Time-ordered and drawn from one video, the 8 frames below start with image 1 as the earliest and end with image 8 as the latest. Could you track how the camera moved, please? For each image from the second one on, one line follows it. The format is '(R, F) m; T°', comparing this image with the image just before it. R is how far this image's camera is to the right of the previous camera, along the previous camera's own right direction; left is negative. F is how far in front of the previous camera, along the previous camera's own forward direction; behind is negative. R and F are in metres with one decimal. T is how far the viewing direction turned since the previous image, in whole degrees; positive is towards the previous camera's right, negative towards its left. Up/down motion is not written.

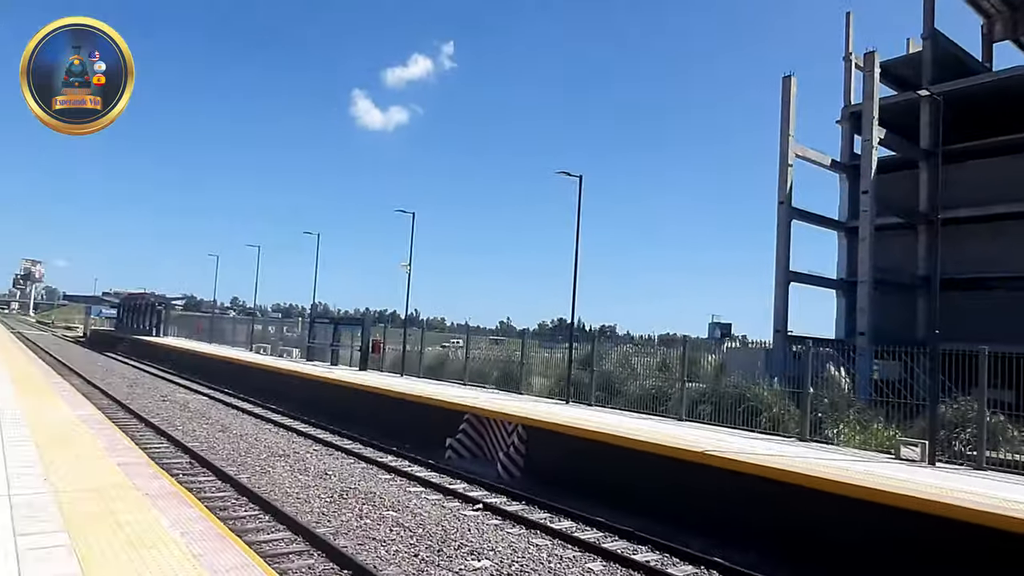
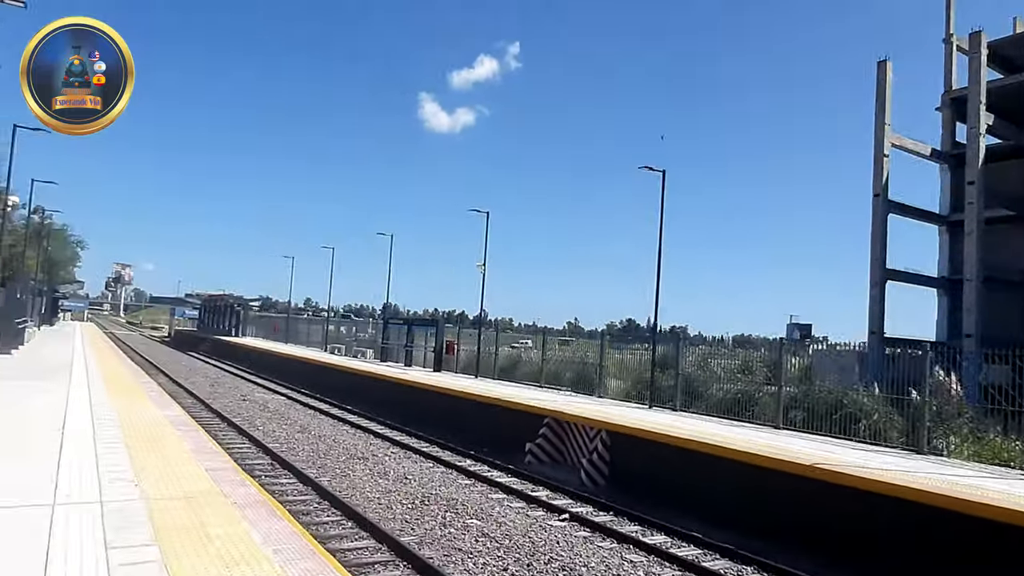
(-0.2, +0.2) m; -4°
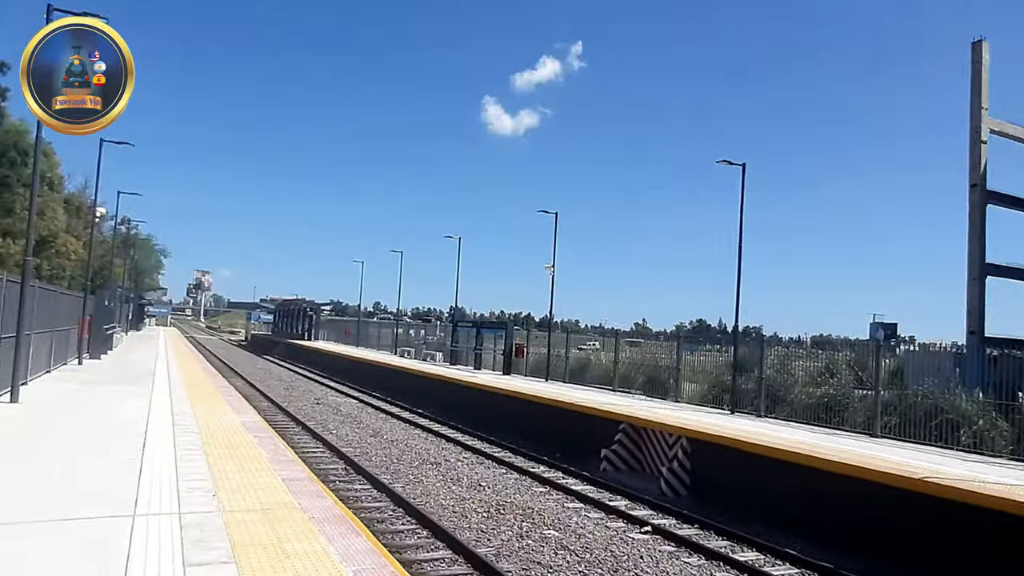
(-0.1, +0.2) m; -4°
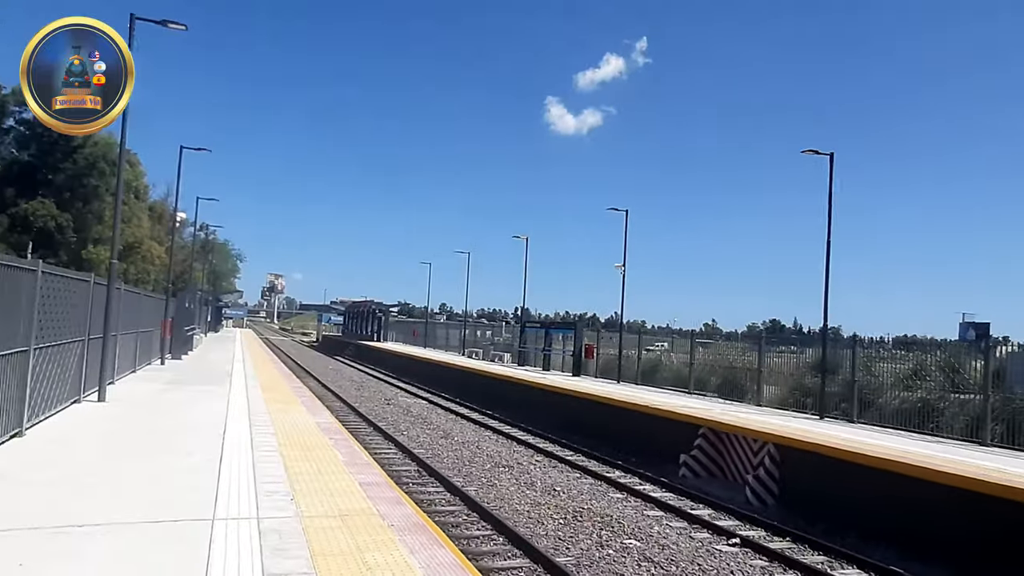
(-0.1, +0.2) m; -4°
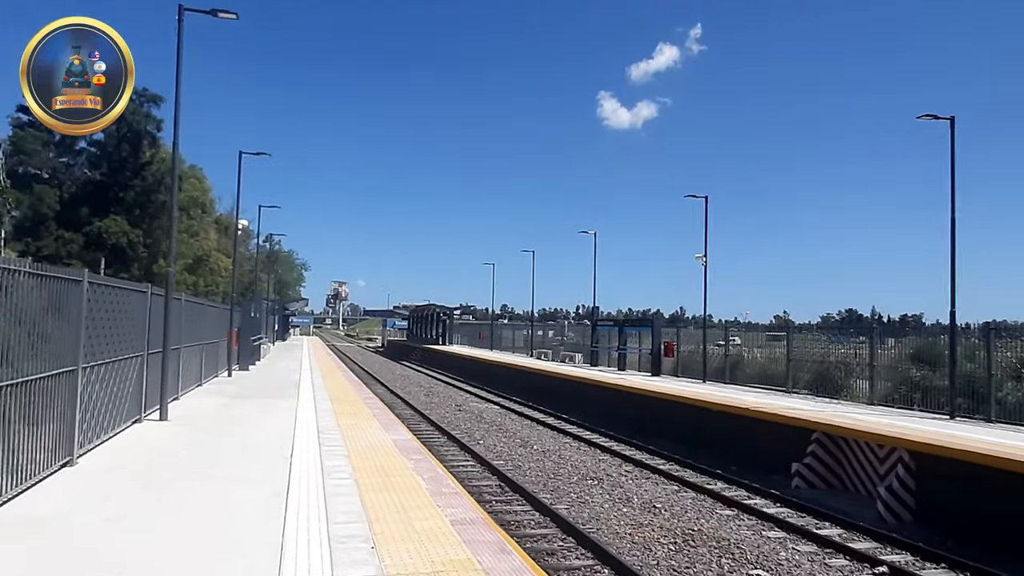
(-0.3, +1.2) m; -4°
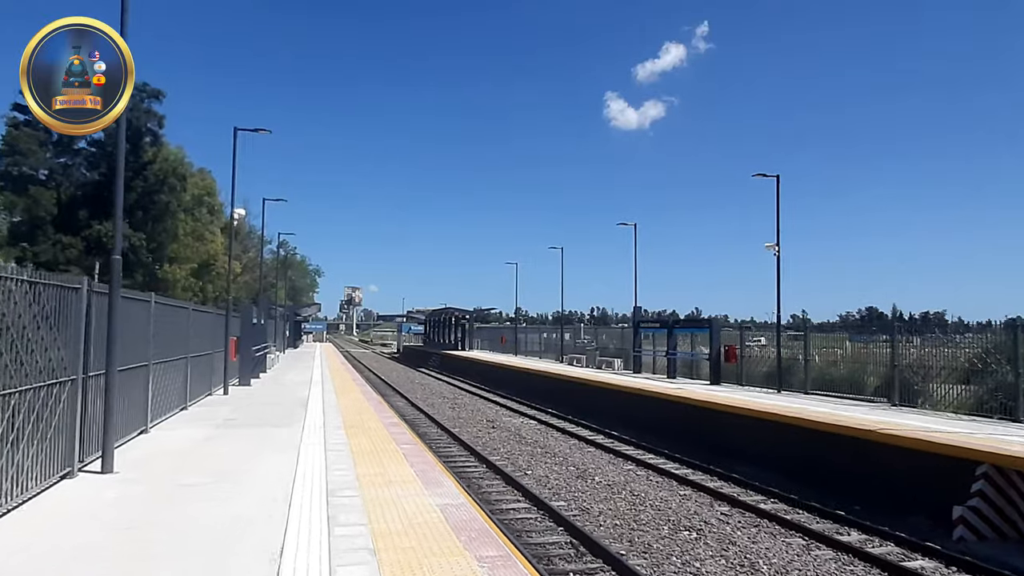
(-0.6, +3.2) m; -1°
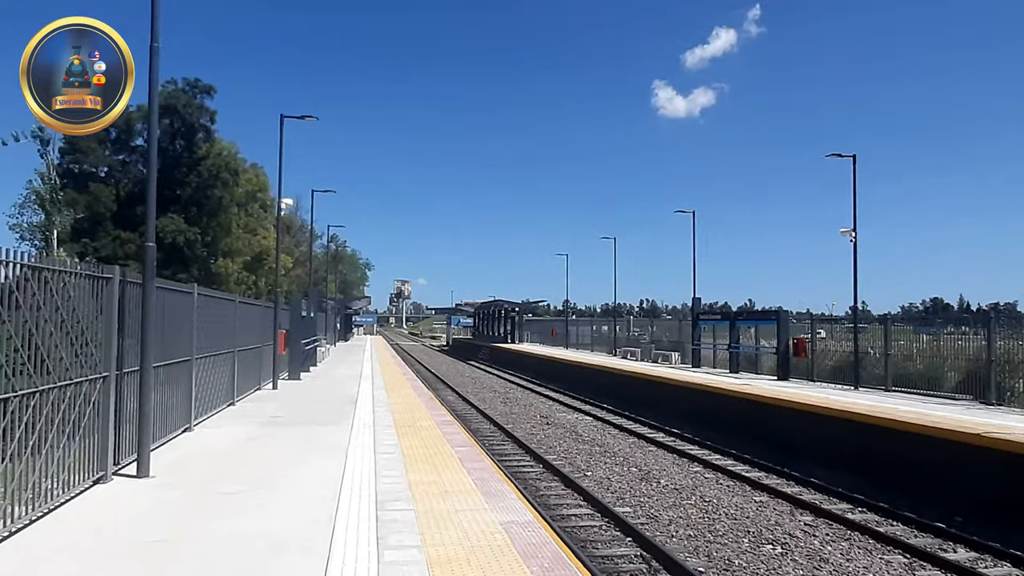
(-0.2, +0.9) m; -3°
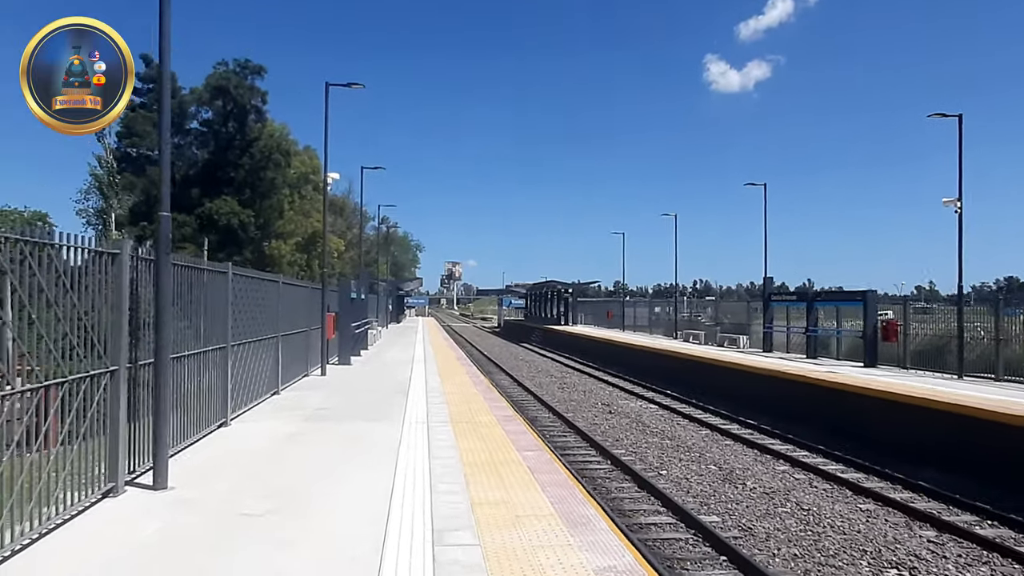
(-0.2, +1.4) m; -3°
